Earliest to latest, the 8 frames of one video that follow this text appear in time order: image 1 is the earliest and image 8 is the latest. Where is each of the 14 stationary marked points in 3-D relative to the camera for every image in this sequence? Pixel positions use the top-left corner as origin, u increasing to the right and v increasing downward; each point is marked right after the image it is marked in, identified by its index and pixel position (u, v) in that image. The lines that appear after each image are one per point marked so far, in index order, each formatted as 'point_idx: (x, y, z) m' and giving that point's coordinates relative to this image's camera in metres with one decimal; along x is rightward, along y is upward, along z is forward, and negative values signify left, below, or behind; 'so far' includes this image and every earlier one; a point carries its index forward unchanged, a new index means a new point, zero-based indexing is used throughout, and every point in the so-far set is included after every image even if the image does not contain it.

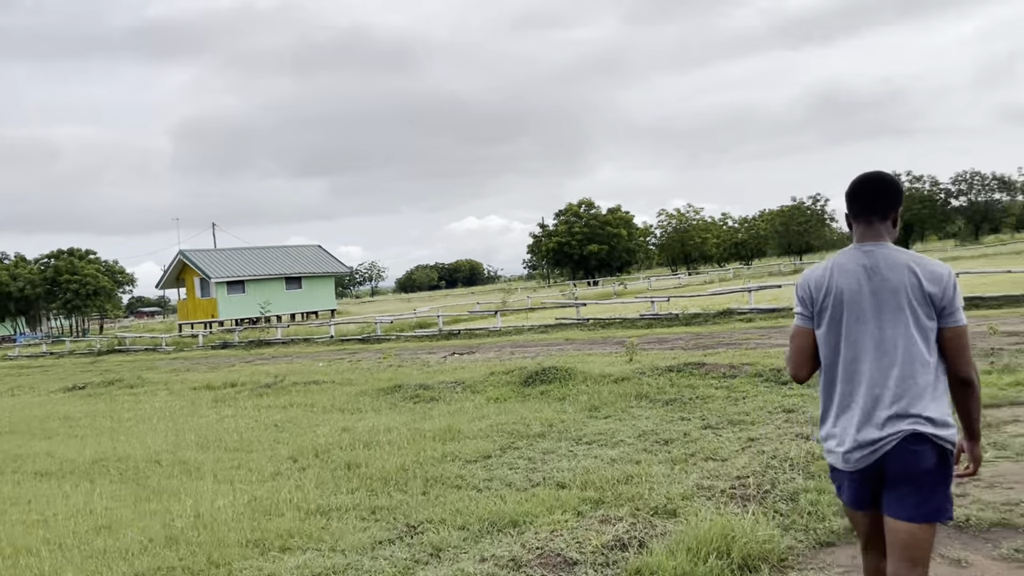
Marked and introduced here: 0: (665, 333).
0: (+2.8, -0.8, +15.4) m
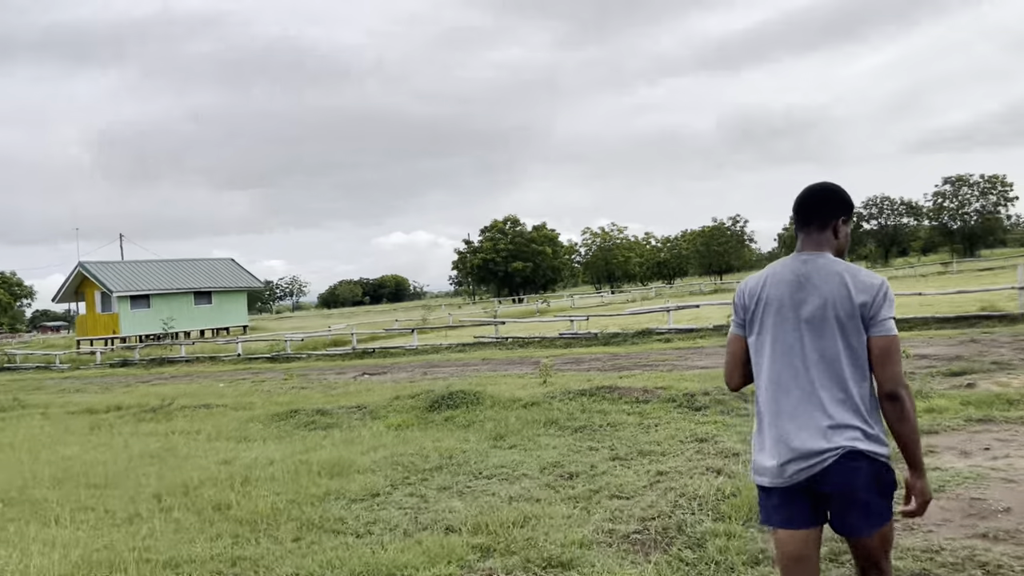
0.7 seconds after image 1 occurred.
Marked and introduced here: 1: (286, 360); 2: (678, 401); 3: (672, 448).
0: (+1.3, -1.1, +15.1) m
1: (-5.4, -1.7, +19.9) m
2: (+1.5, -1.1, +7.8) m
3: (+1.2, -1.2, +6.2) m
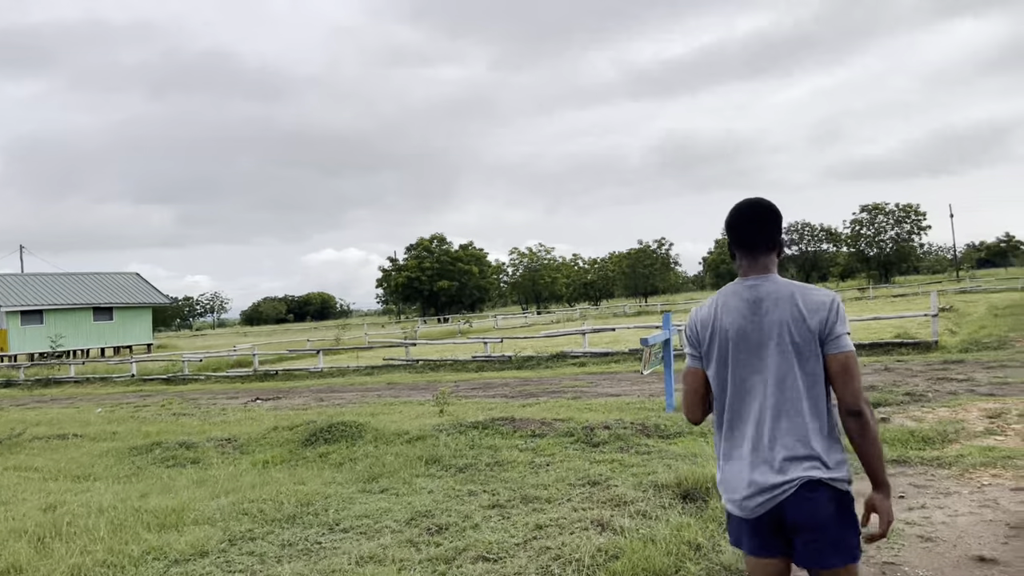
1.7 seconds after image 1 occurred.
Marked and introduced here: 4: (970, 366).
0: (-0.3, -1.5, +14.3) m
1: (-7.3, -2.1, +18.6) m
2: (+0.5, -1.3, +7.1) m
3: (+0.3, -1.3, +5.5) m
4: (+6.0, -1.0, +11.0) m
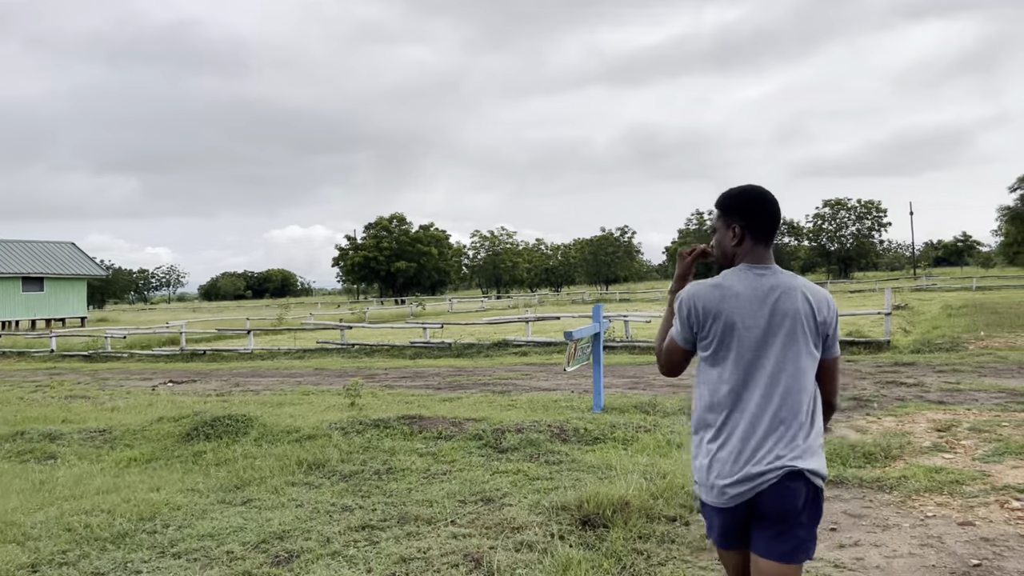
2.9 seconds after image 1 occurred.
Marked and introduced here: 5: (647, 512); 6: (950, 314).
0: (-1.4, -1.2, +13.5) m
1: (-8.5, -1.5, +17.5) m
2: (-0.2, -1.1, +6.4) m
3: (-0.4, -1.3, +4.7) m
4: (+5.1, -1.0, +10.5) m
5: (+0.7, -1.2, +4.5) m
6: (+9.0, -0.5, +17.4) m
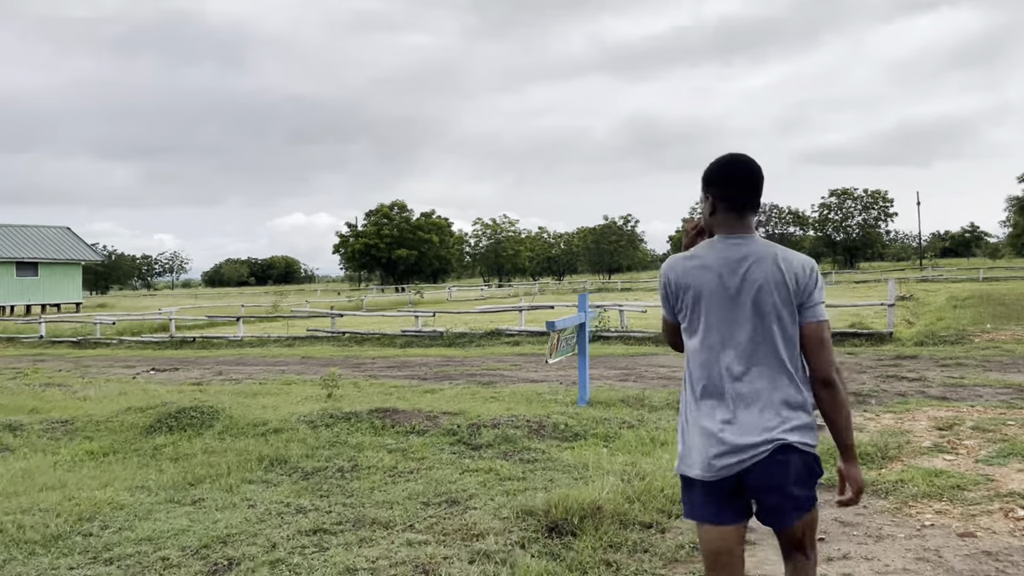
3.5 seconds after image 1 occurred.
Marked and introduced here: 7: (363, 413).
0: (-1.5, -1.0, +13.2) m
1: (-8.7, -1.2, +17.2) m
2: (-0.4, -1.1, +6.0) m
3: (-0.6, -1.2, +4.4) m
4: (+4.9, -0.9, +10.1) m
5: (+0.5, -1.1, +4.2) m
6: (+8.9, -0.3, +17.0) m
7: (-1.2, -1.0, +6.9) m
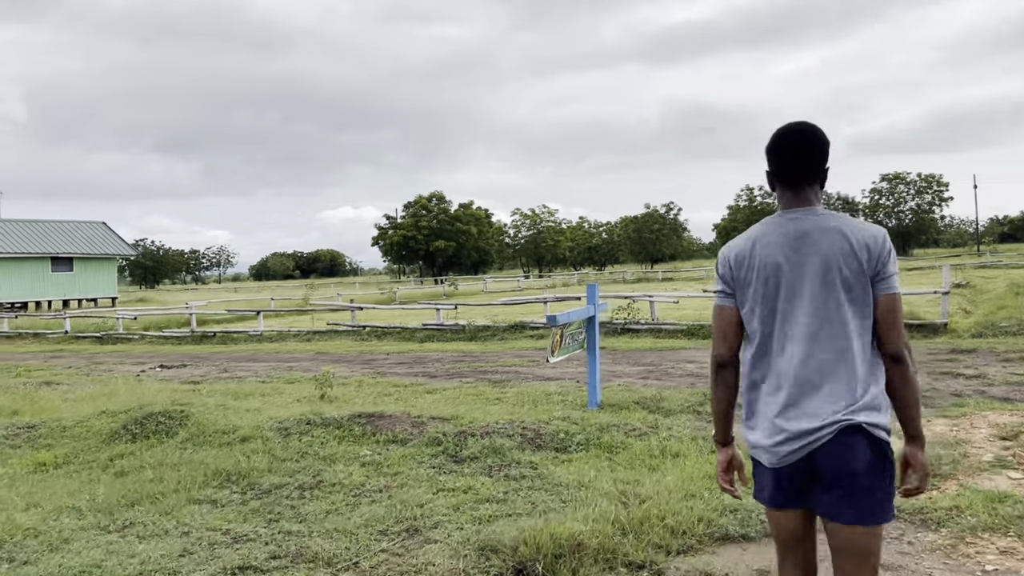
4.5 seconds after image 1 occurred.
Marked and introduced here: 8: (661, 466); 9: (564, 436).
0: (-1.2, -0.9, +12.5) m
1: (-8.1, -1.1, +16.9) m
2: (-0.4, -1.0, +5.3) m
3: (-0.7, -1.1, +3.7) m
4: (+5.1, -0.7, +9.1) m
5: (+0.4, -1.1, +3.4) m
6: (+9.4, -0.1, +15.8) m
7: (-1.2, -1.0, +6.2) m
8: (+0.9, -1.0, +4.9) m
9: (+0.3, -1.0, +5.5) m
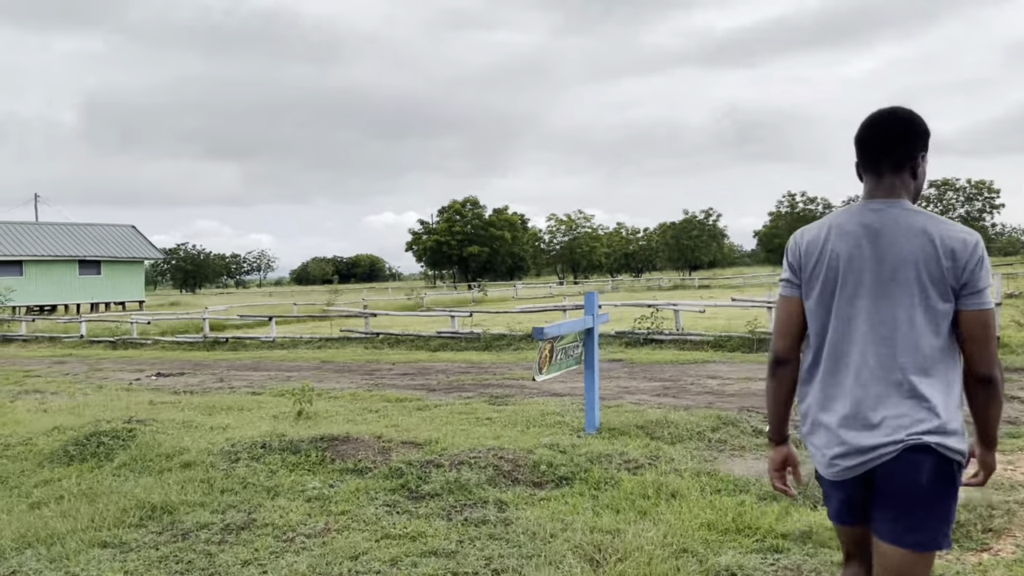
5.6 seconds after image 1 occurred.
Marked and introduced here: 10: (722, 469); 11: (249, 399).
0: (-1.0, -1.0, +11.9) m
1: (-7.7, -1.1, +16.5) m
2: (-0.6, -1.0, +4.6) m
3: (-0.9, -1.2, +3.0) m
4: (+5.1, -0.9, +8.1) m
5: (+0.1, -1.1, +2.7) m
6: (+9.8, -0.3, +14.6) m
7: (-1.3, -1.0, +5.5) m
8: (+0.7, -1.1, +4.1) m
9: (+0.2, -1.0, +4.7) m
10: (+1.2, -1.0, +4.8) m
11: (-2.6, -1.1, +8.5) m
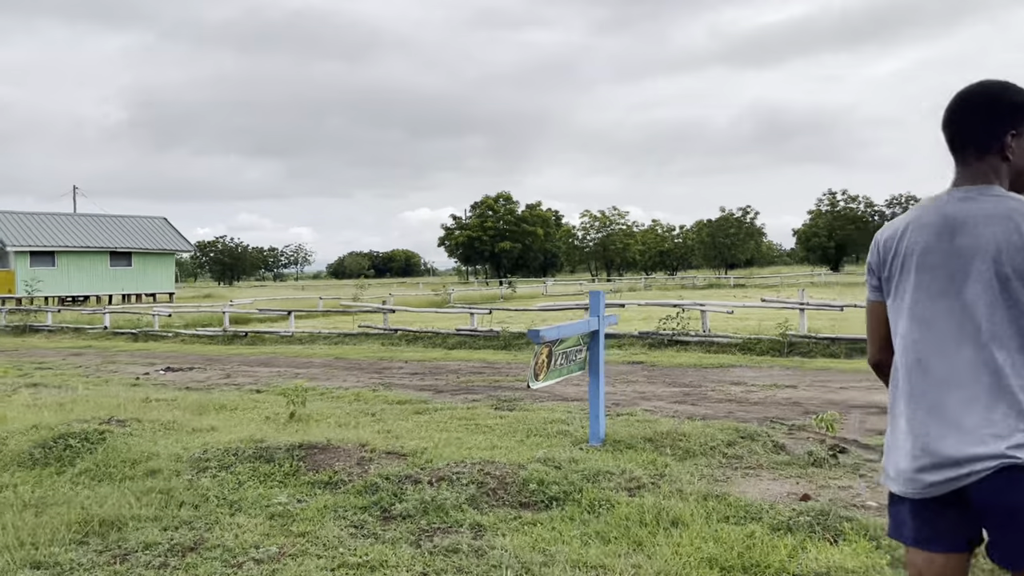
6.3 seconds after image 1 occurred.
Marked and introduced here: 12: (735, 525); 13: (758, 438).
0: (-0.7, -0.9, +11.4) m
1: (-7.3, -1.0, +16.4) m
2: (-0.7, -1.0, +4.2) m
3: (-1.1, -1.2, +2.6) m
4: (+5.2, -0.9, +7.5) m
5: (0.0, -1.1, +2.2) m
6: (+10.1, -0.4, +13.7) m
7: (-1.4, -1.0, +5.2) m
8: (+0.6, -1.1, +3.6) m
9: (+0.1, -1.0, +4.3) m
10: (+1.1, -1.0, +4.3) m
11: (-2.5, -1.0, +8.1) m
12: (+1.0, -1.1, +3.8) m
13: (+1.6, -1.0, +5.6) m
